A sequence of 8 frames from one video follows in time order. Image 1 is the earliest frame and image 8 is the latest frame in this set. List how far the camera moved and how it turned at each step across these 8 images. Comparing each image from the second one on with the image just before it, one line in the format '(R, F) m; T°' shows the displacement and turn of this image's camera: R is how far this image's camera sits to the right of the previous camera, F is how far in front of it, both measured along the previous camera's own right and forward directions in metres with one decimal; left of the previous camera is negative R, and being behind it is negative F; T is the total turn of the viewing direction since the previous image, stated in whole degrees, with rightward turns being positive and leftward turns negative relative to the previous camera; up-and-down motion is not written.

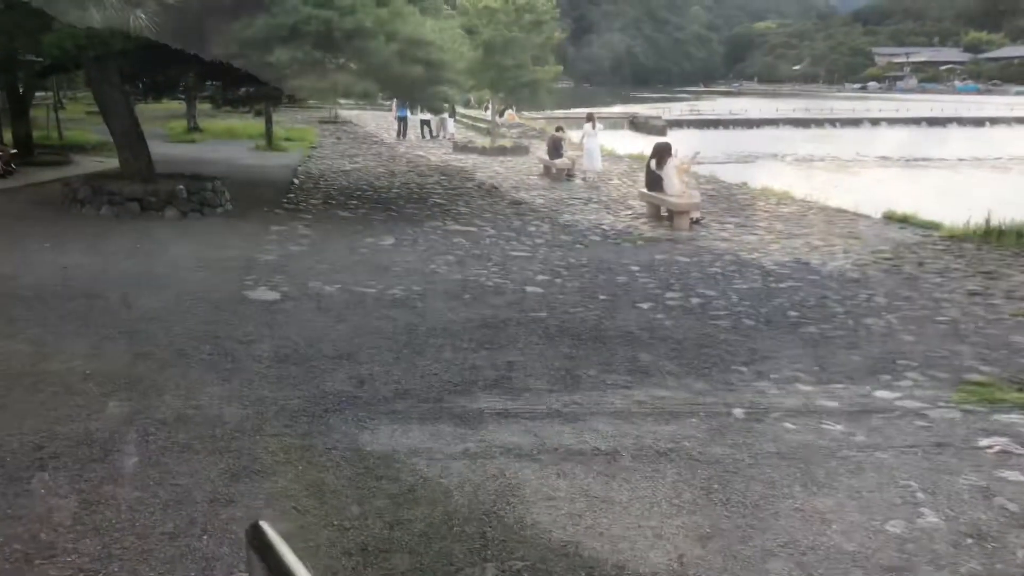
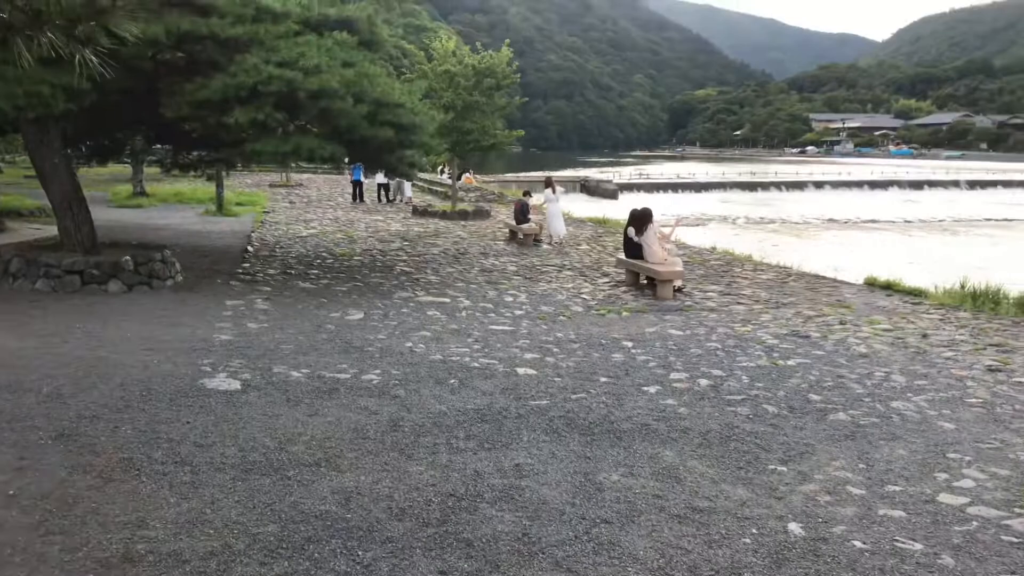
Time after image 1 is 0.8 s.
(-0.3, +0.7) m; +3°
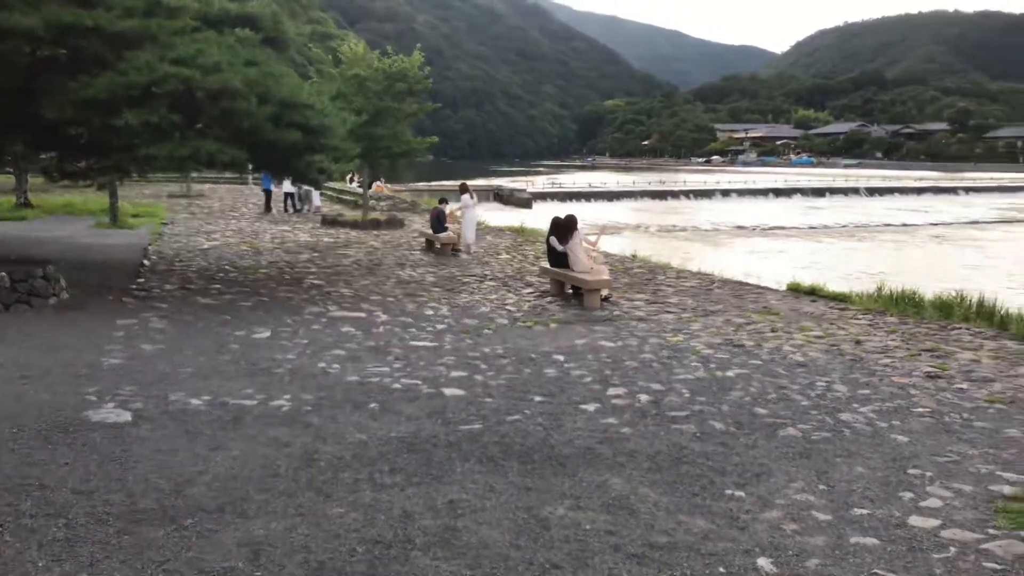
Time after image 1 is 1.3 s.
(-0.1, +0.5) m; +6°
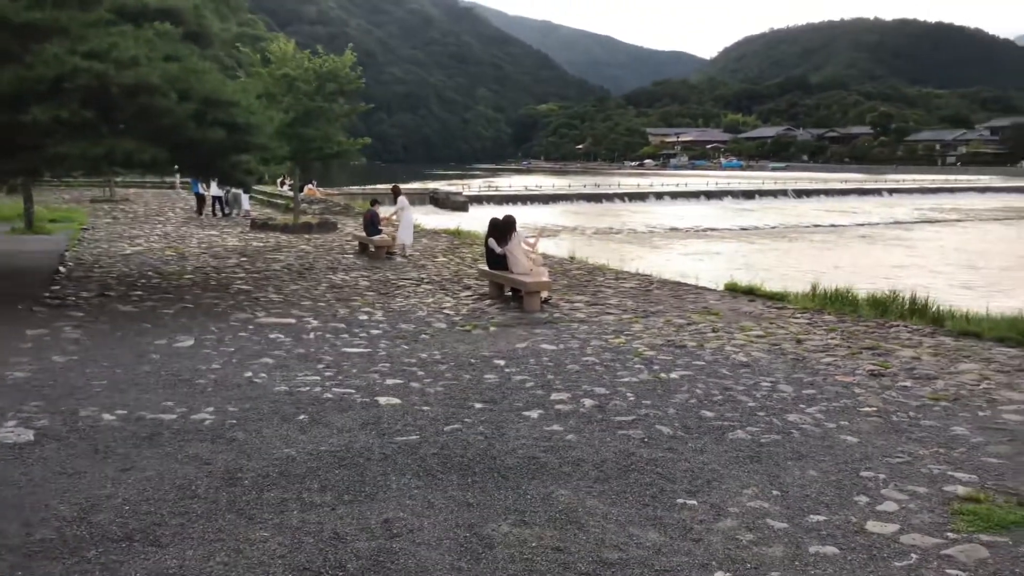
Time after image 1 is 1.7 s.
(0.0, +0.3) m; +4°
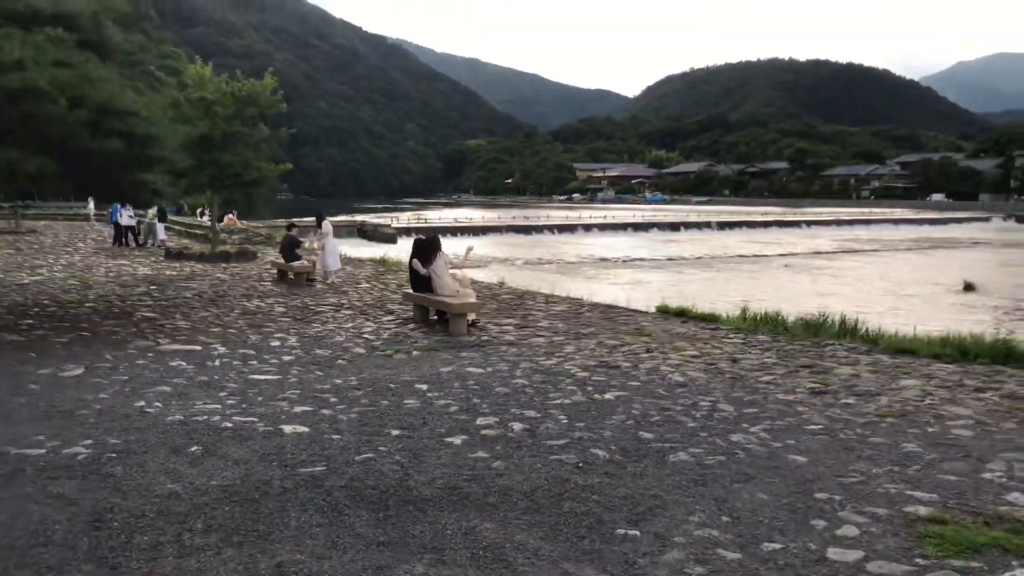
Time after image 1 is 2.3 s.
(+0.1, +0.5) m; +4°
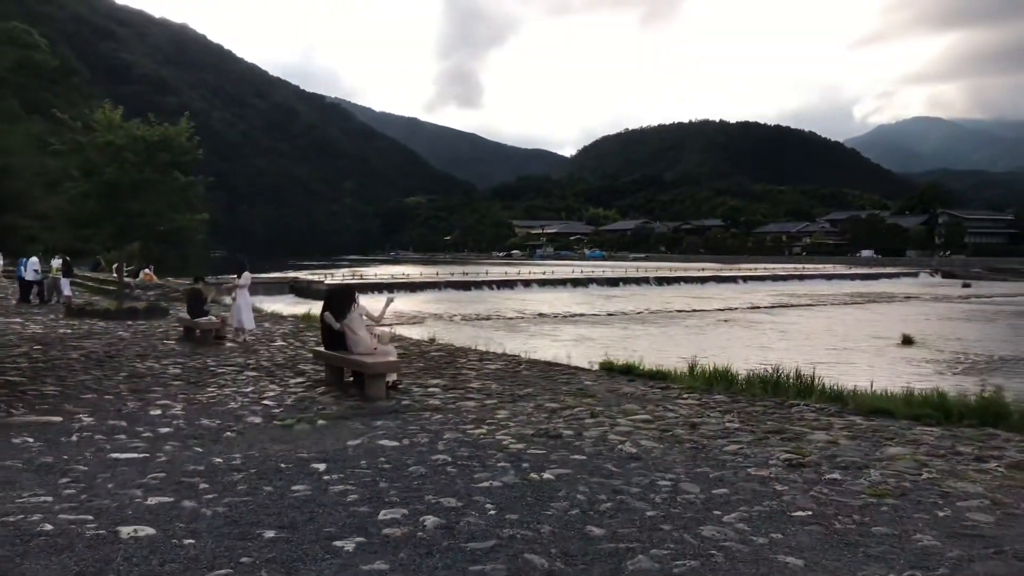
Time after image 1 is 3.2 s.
(+0.1, +1.0) m; +4°
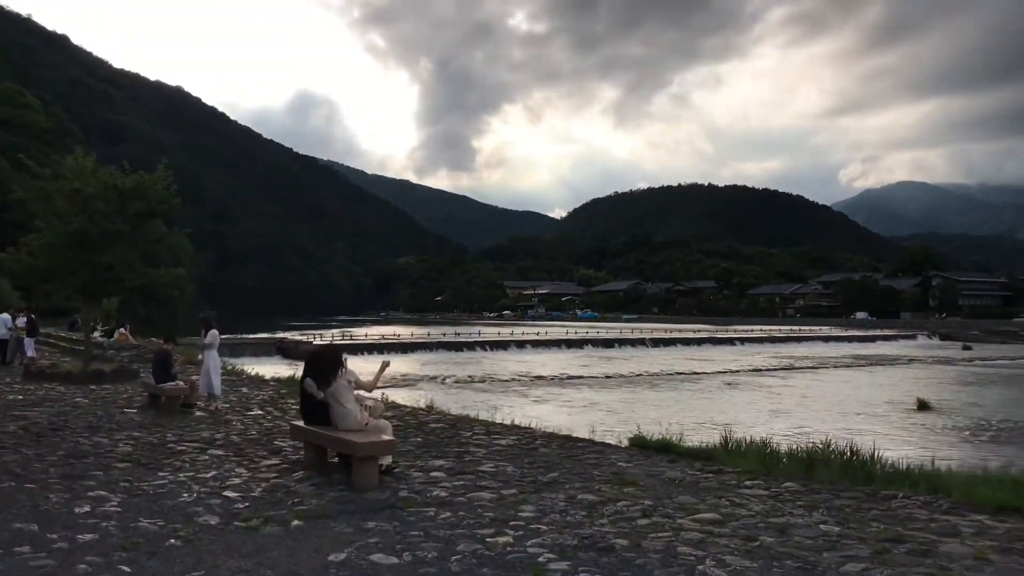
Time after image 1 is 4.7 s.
(-0.2, +1.4) m; +1°
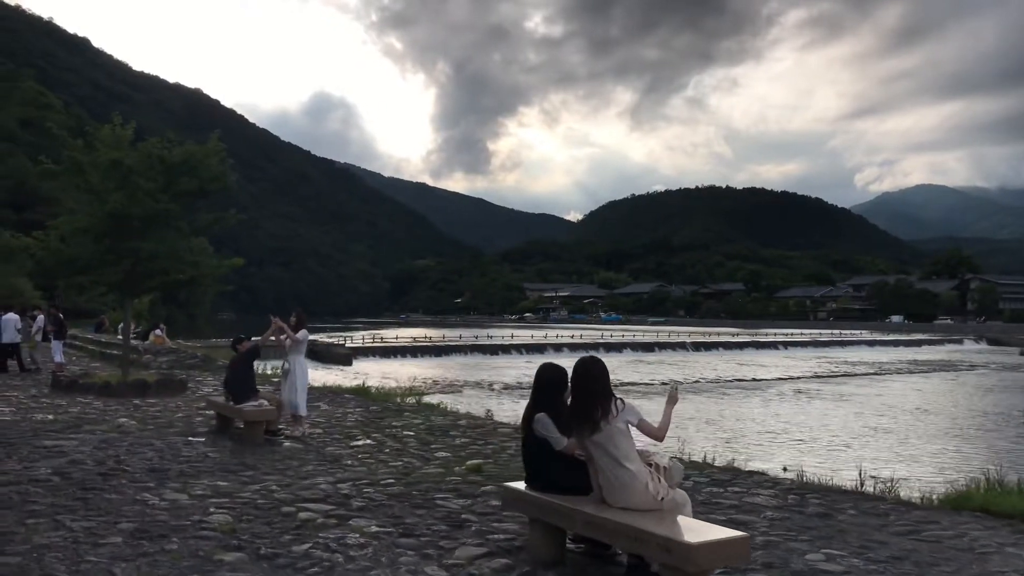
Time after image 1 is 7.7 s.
(-1.6, +2.8) m; -1°
